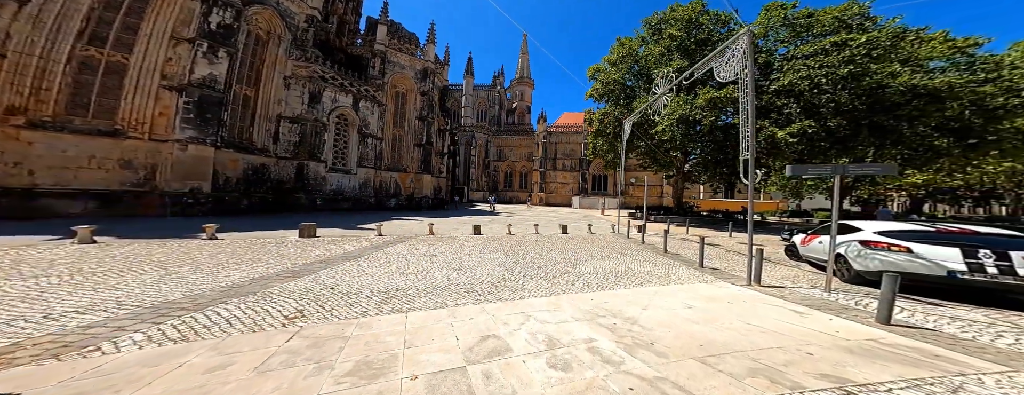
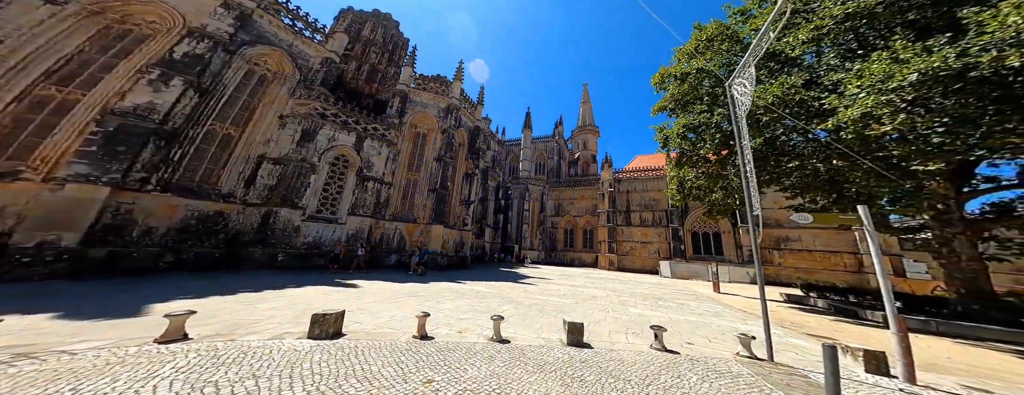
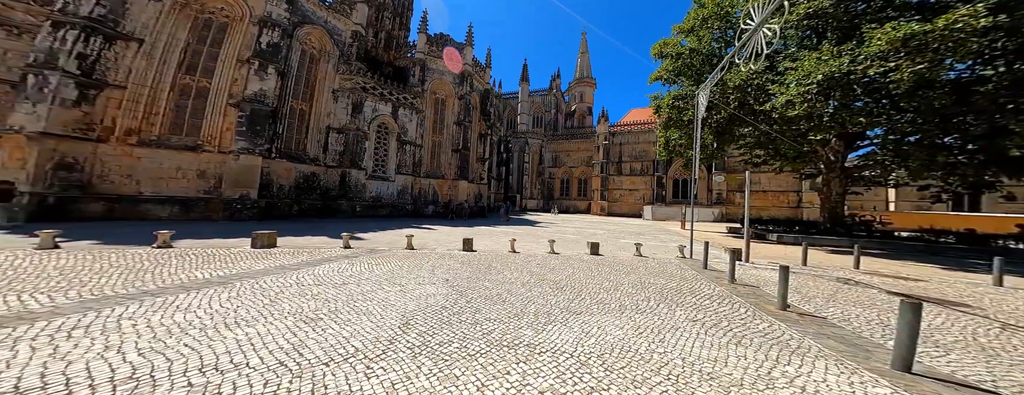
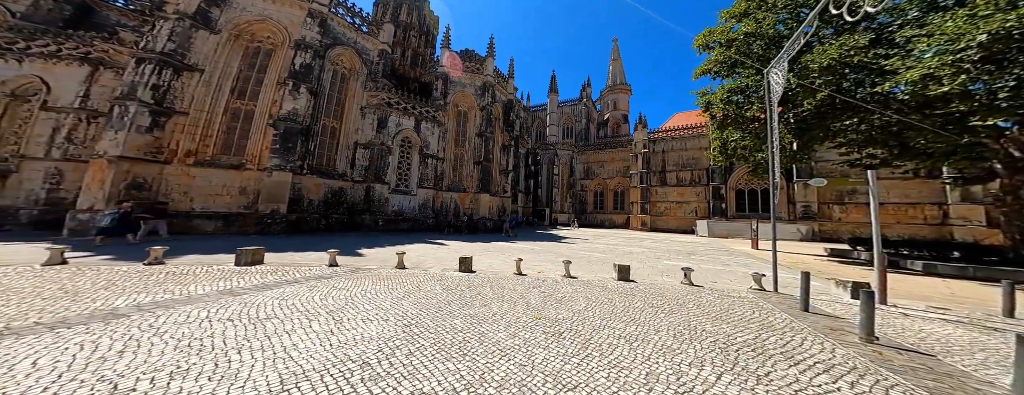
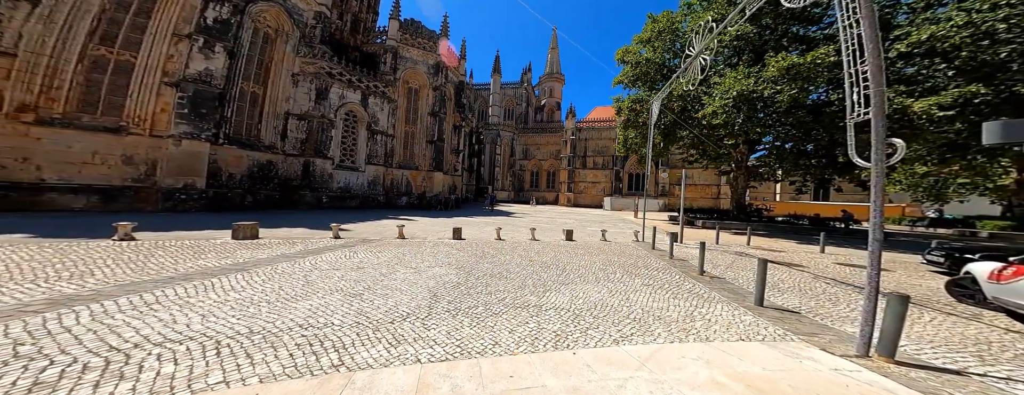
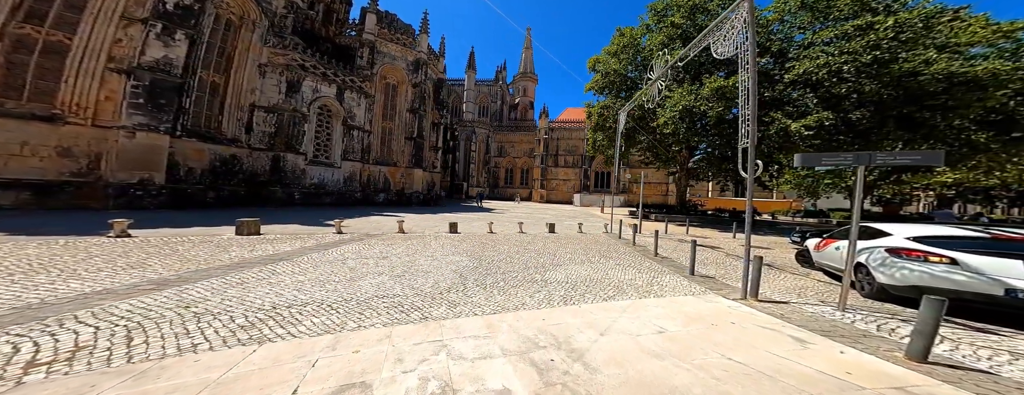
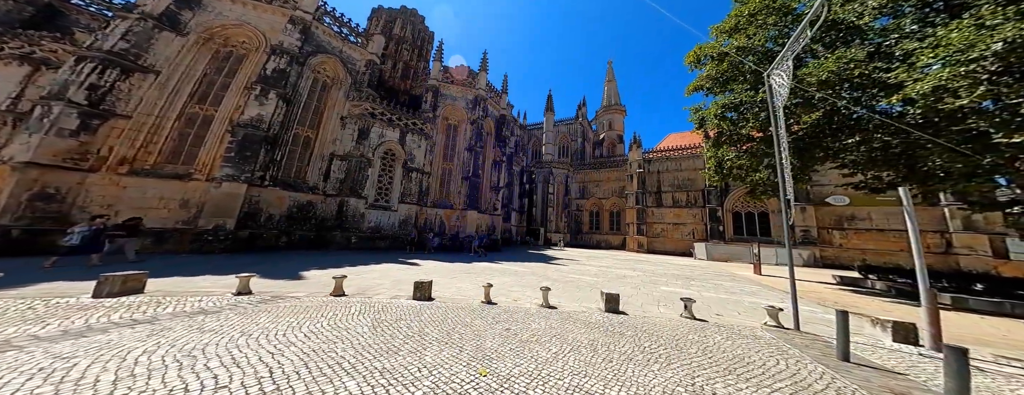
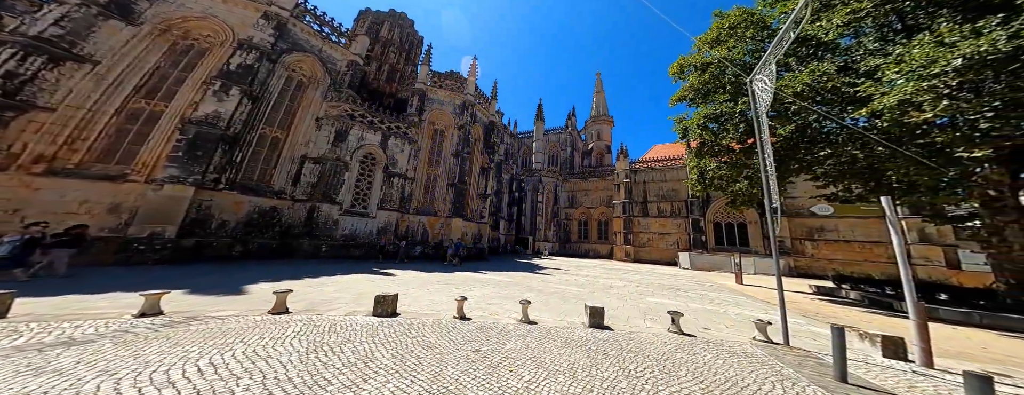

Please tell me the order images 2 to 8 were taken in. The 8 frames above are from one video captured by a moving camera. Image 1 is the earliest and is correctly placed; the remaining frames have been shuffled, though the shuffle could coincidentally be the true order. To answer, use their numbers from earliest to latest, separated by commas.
6, 5, 3, 4, 7, 8, 2
